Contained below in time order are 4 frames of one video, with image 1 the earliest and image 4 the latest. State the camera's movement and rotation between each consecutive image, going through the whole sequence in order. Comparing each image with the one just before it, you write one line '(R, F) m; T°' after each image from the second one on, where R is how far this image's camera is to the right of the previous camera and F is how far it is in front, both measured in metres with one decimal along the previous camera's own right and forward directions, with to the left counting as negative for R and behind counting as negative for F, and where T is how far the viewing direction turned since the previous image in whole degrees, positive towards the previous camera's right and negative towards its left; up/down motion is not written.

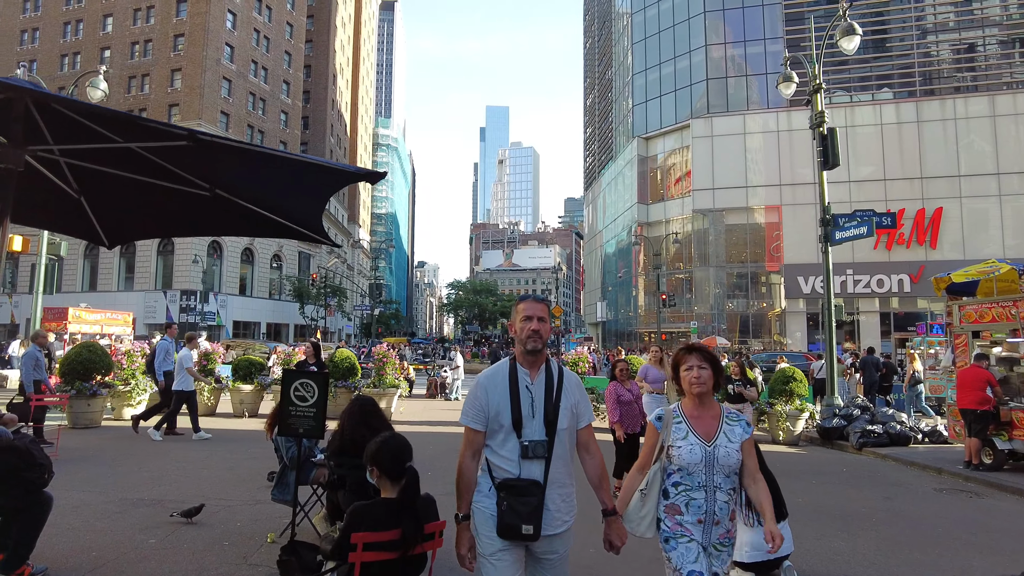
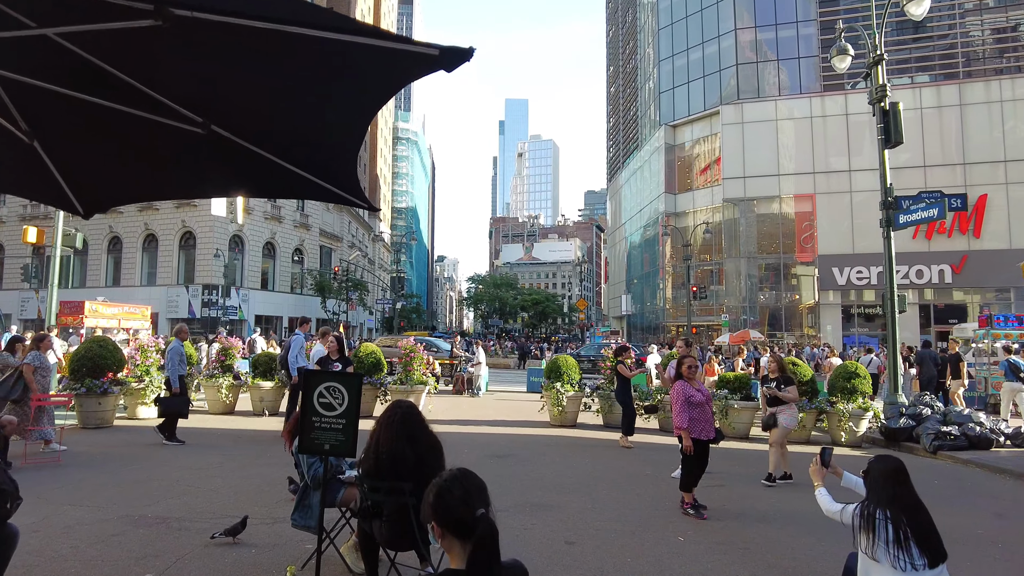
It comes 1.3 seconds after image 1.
(-0.3, +0.9) m; -2°
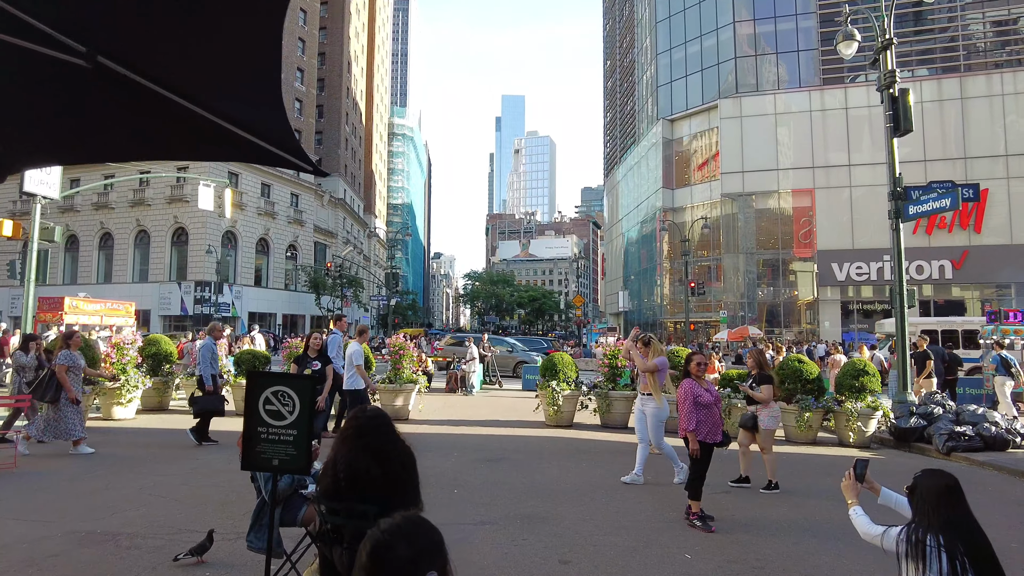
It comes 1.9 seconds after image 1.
(+0.1, +0.6) m; 0°
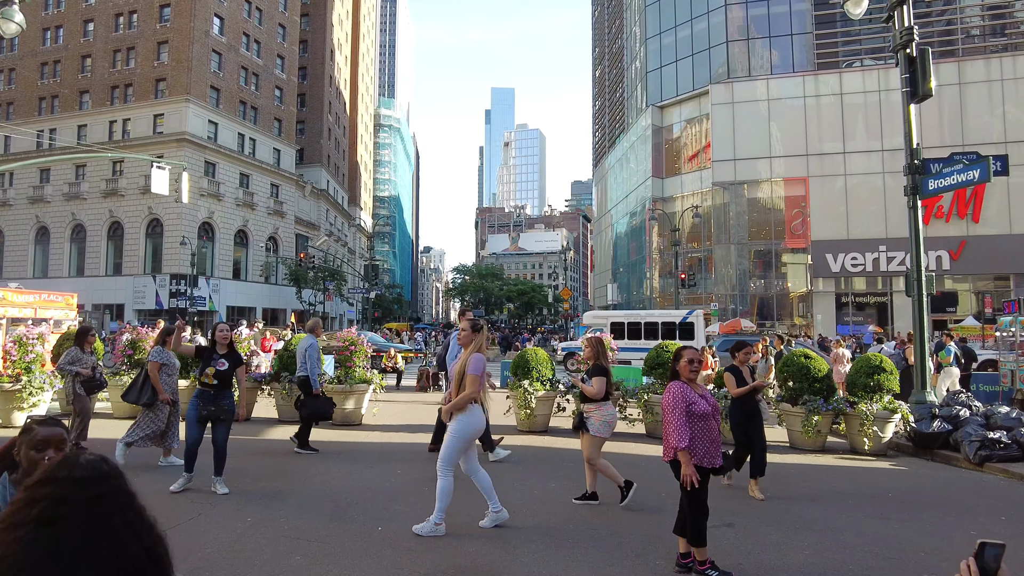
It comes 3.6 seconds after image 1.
(+0.4, +1.6) m; +1°
